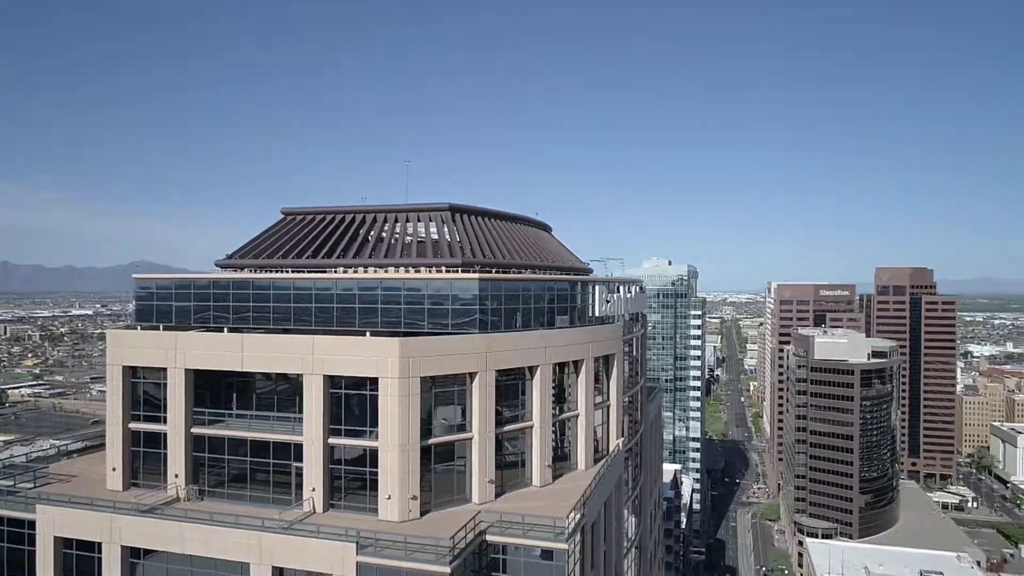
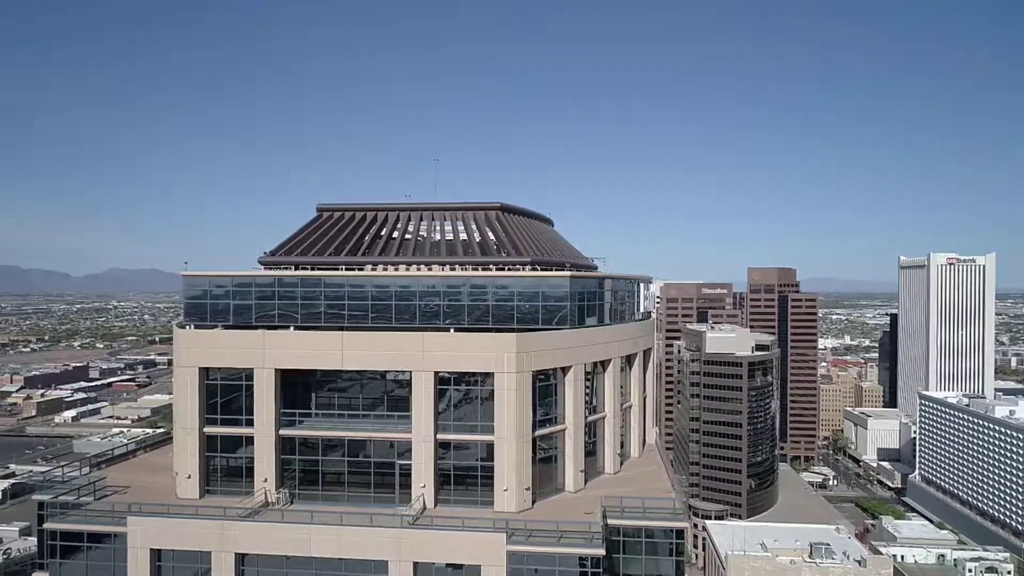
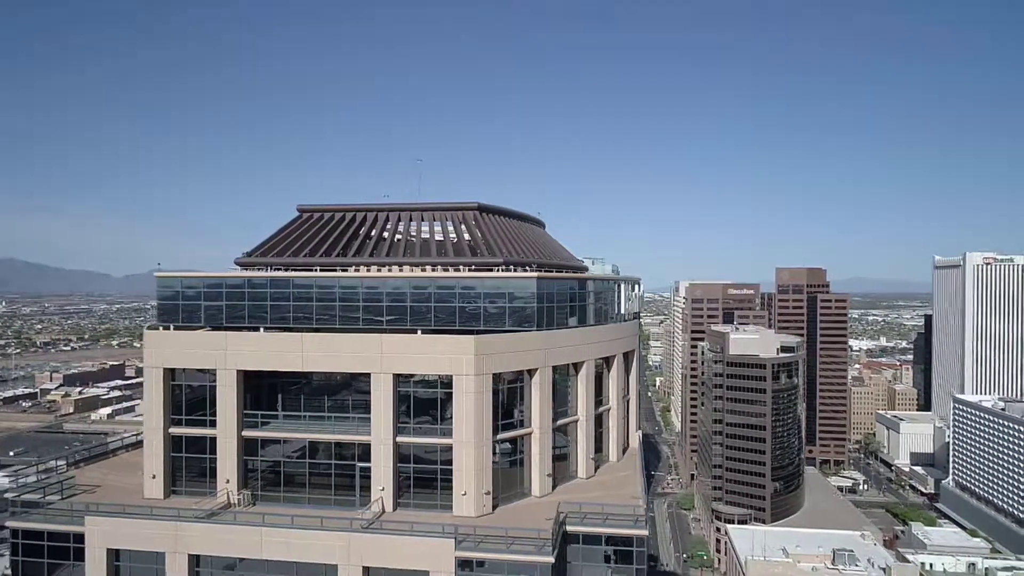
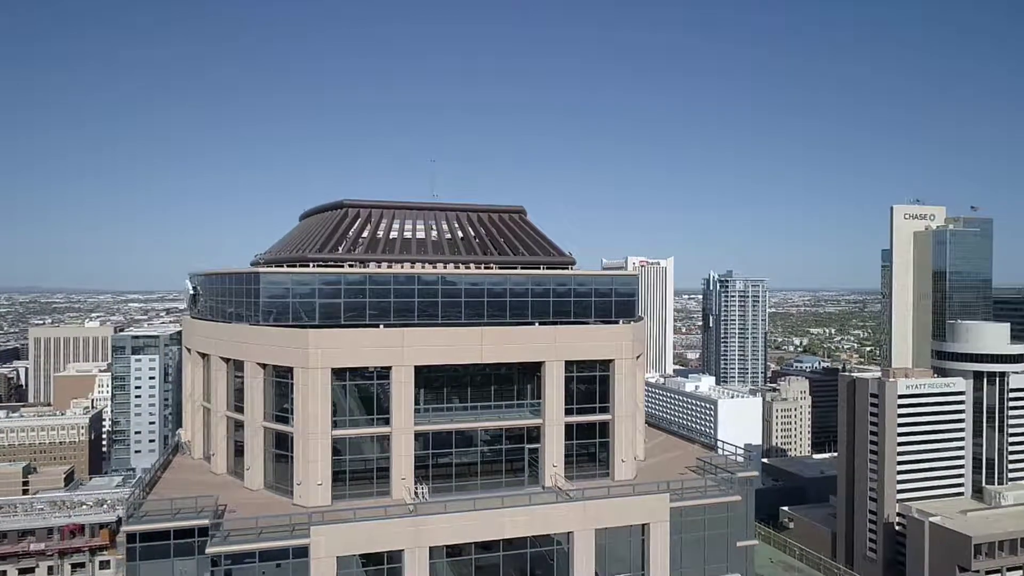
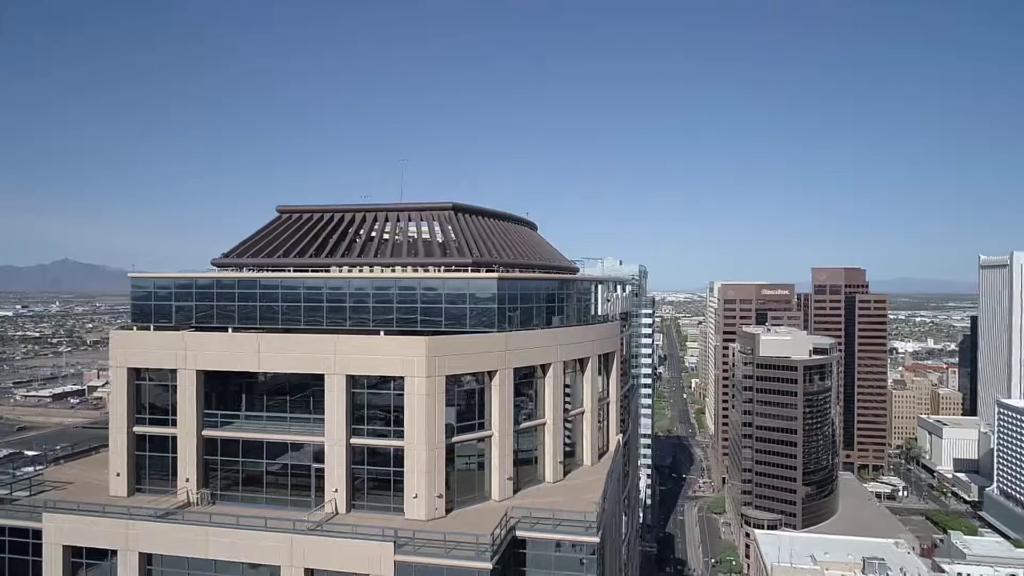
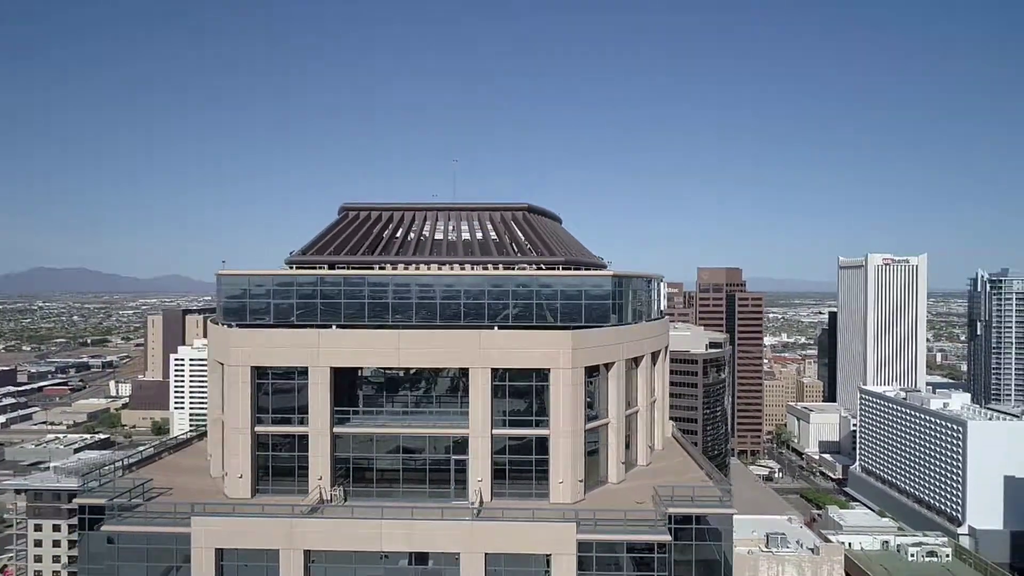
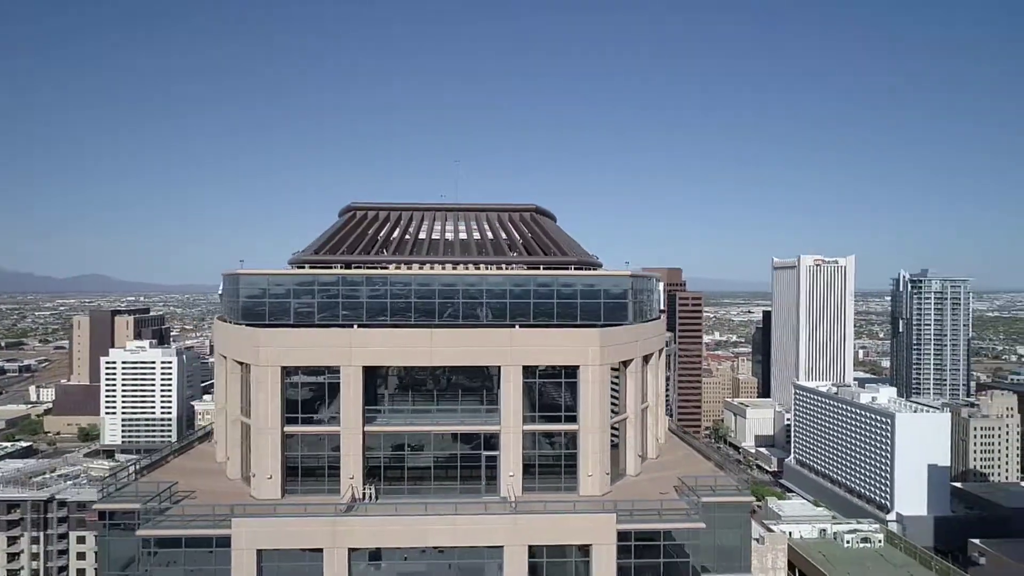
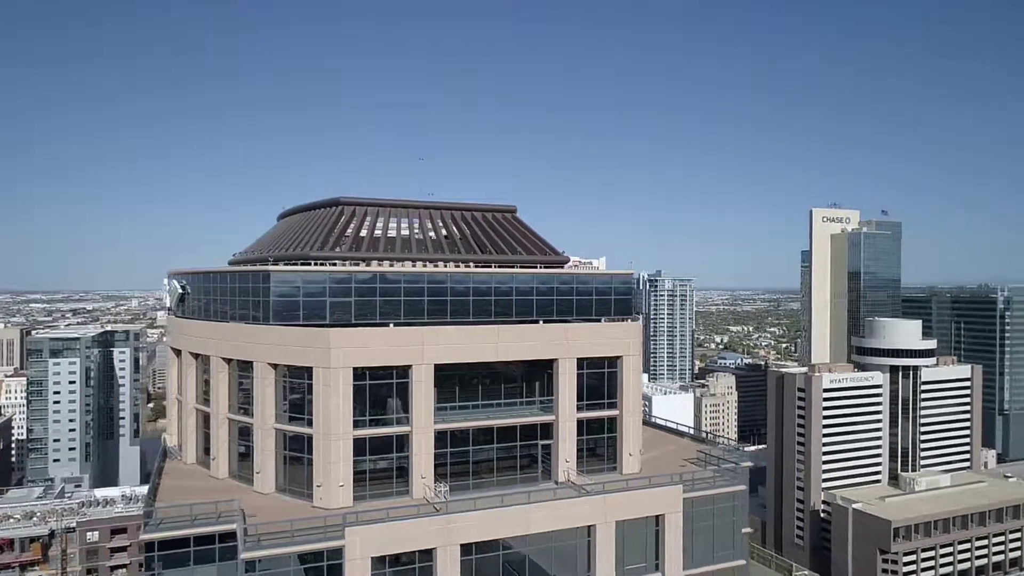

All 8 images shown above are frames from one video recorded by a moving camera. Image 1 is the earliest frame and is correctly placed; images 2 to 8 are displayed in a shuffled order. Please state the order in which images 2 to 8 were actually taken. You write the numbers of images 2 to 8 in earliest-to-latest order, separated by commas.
5, 3, 2, 6, 7, 4, 8
